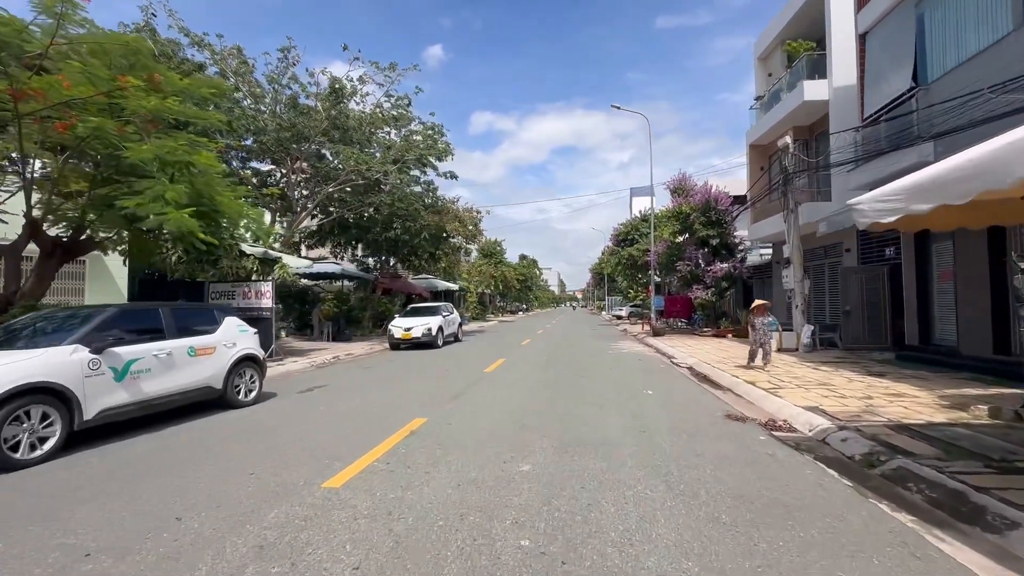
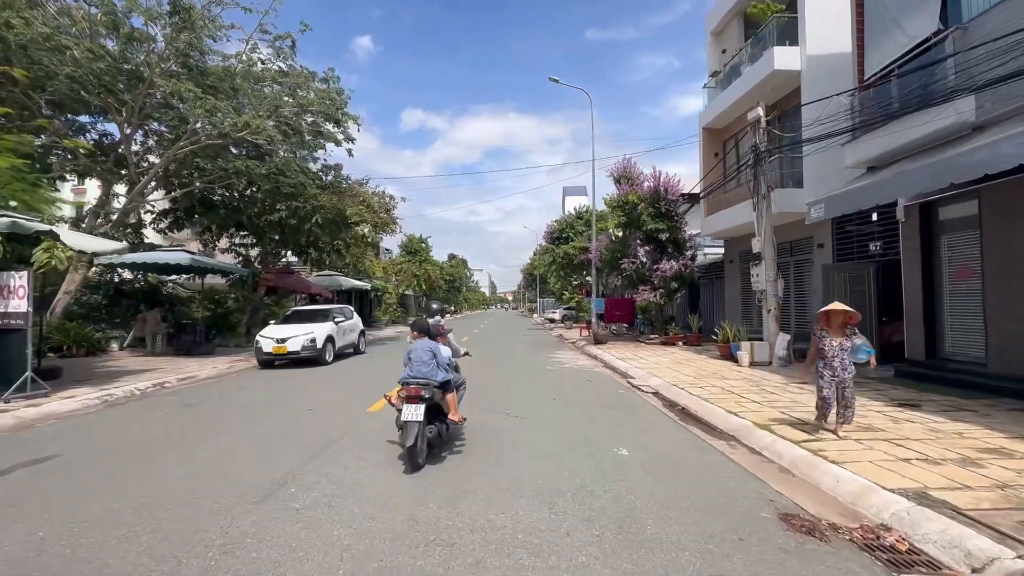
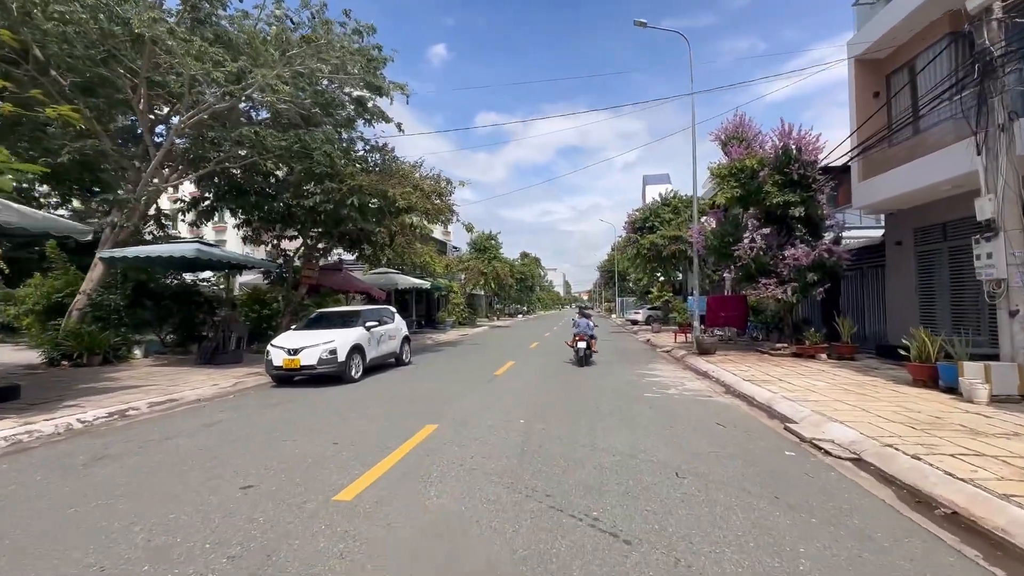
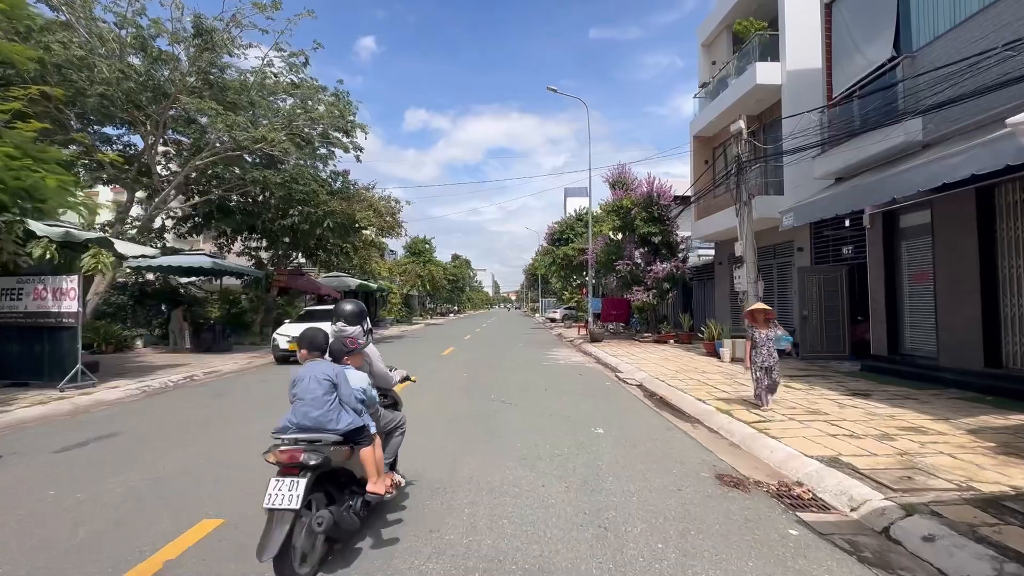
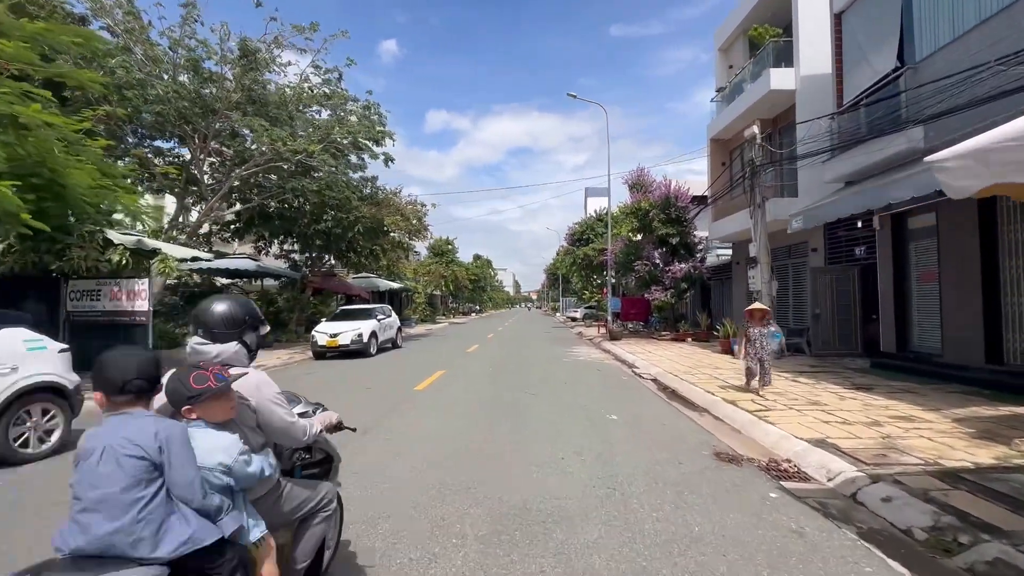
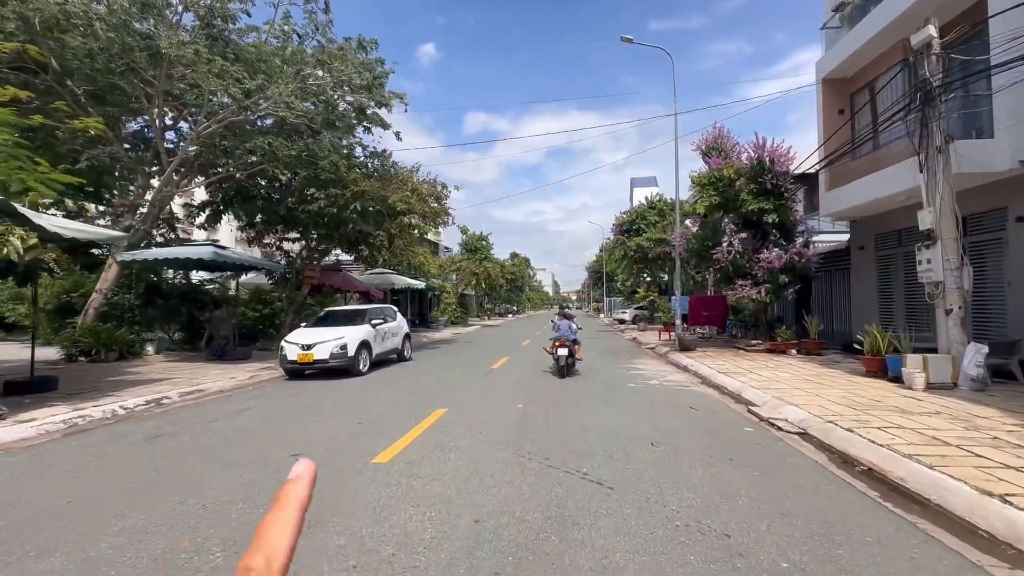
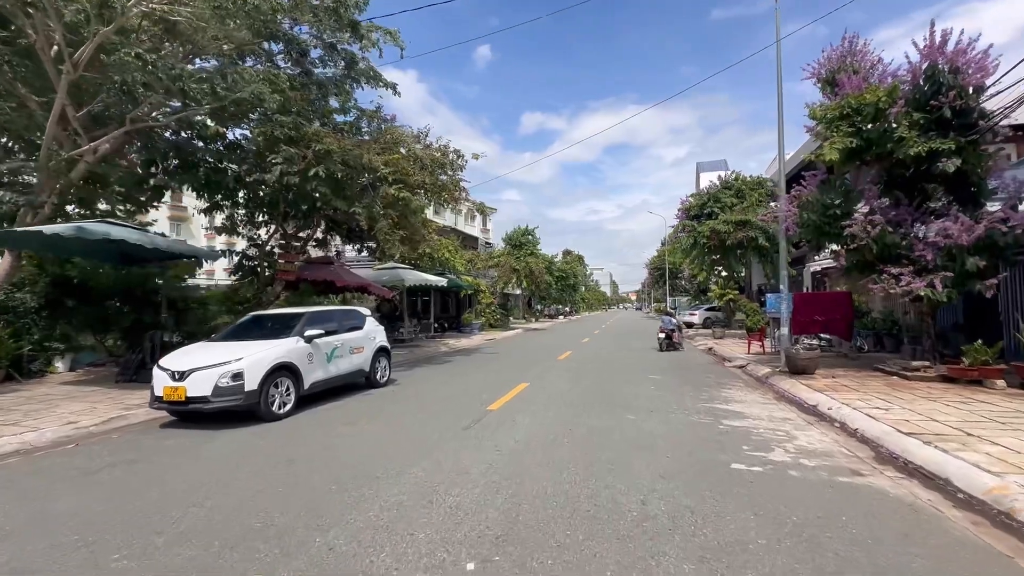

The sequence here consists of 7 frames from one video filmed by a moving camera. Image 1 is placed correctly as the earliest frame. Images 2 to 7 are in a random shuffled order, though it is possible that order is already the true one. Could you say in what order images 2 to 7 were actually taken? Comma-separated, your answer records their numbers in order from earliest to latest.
5, 4, 2, 6, 3, 7
